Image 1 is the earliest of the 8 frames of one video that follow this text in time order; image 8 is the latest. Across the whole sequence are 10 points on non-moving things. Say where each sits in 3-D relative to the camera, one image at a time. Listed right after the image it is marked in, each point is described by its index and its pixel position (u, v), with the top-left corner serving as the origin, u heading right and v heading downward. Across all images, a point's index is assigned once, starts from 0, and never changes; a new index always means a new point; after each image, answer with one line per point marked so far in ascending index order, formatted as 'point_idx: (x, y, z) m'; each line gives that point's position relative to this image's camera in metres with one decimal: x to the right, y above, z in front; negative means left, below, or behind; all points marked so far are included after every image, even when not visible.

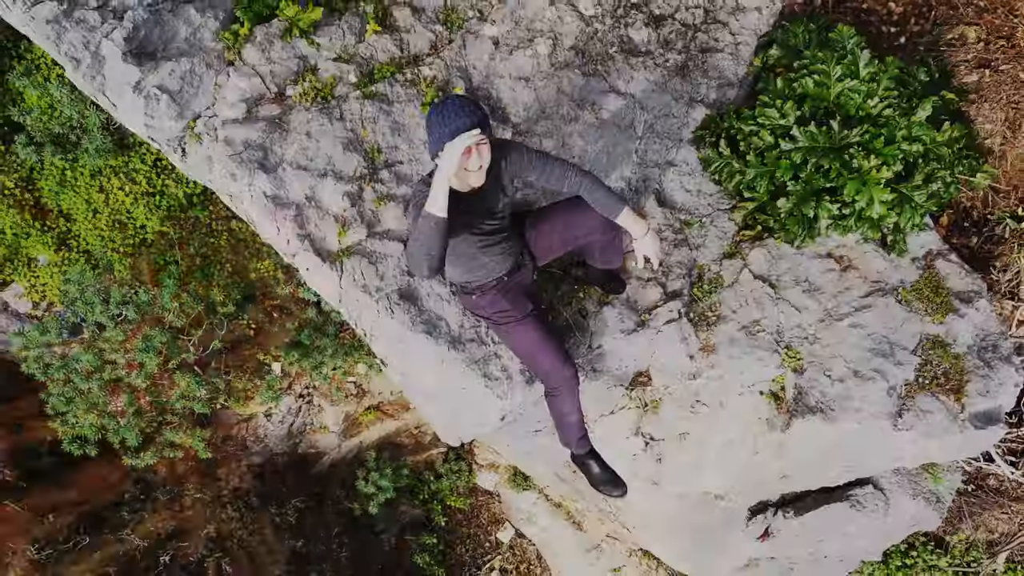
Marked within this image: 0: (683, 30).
0: (+0.8, +1.1, +3.7) m
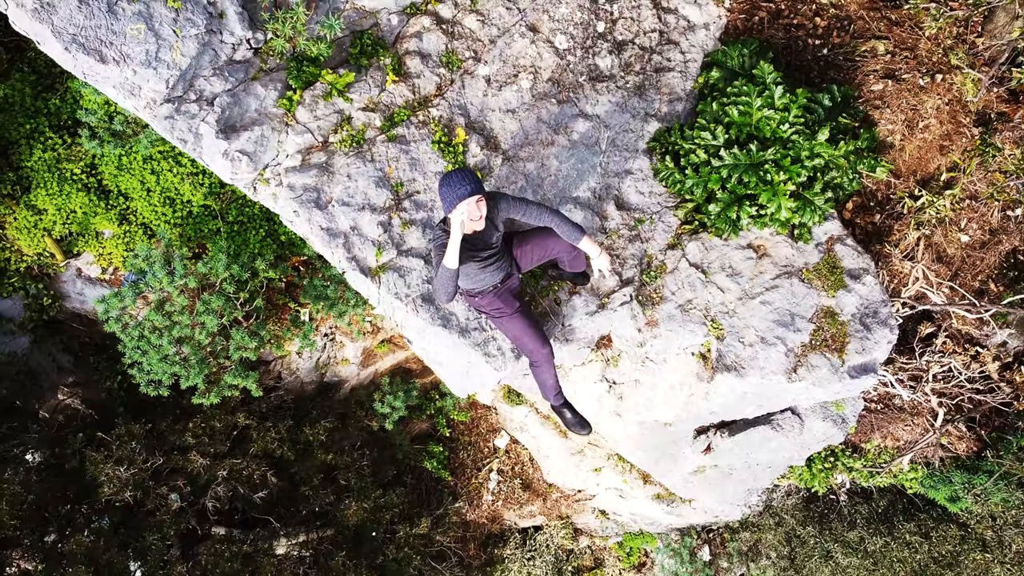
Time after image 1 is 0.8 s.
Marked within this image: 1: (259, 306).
0: (+0.7, +1.3, +4.5) m
1: (-1.7, -0.1, +5.7) m
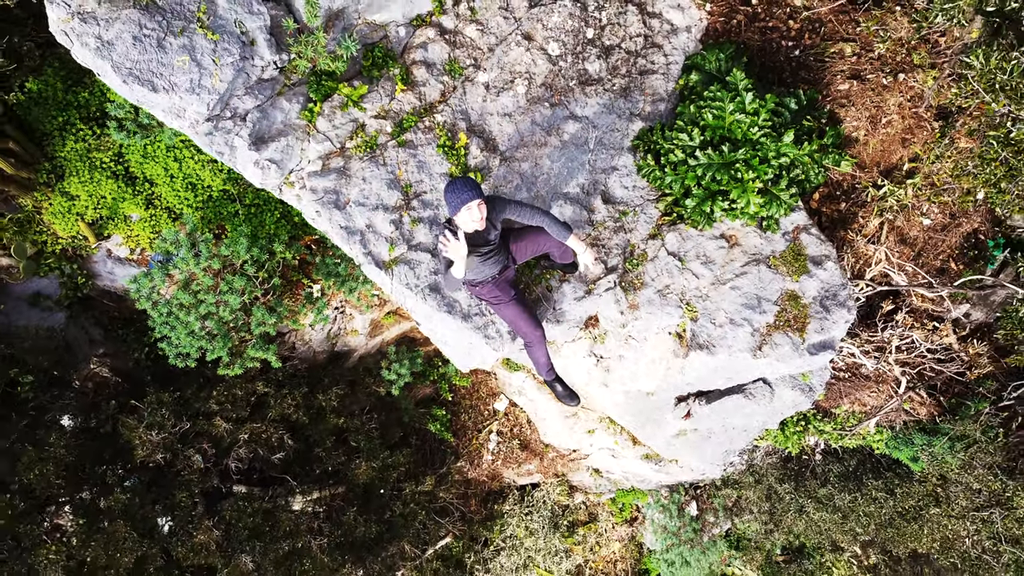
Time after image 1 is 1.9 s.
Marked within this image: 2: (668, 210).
0: (+0.7, +1.4, +4.9) m
1: (-1.7, 0.0, +6.2) m
2: (+0.9, +0.4, +4.7) m
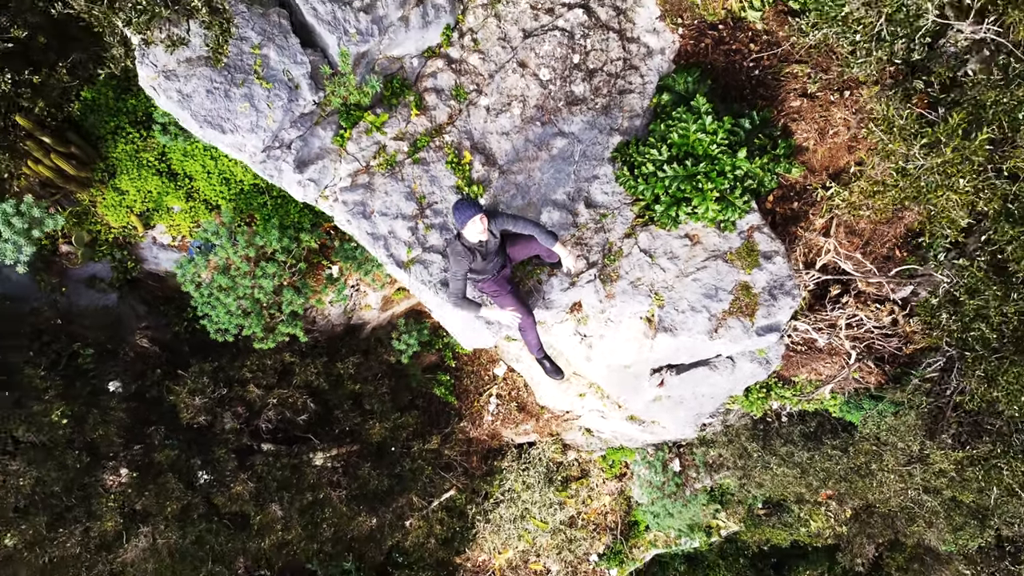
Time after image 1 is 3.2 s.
0: (+0.7, +1.4, +5.7) m
1: (-1.8, +0.2, +7.0) m
2: (+0.9, +0.5, +5.5) m
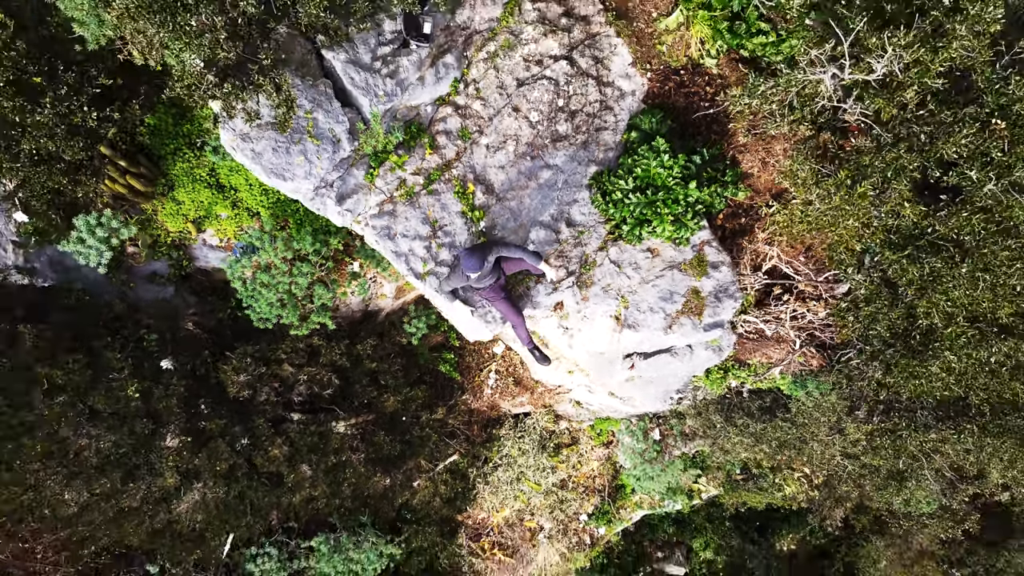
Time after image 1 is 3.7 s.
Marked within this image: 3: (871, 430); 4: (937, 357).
0: (+0.6, +1.4, +6.9) m
1: (-1.8, +0.2, +8.3) m
2: (+0.8, +0.5, +6.8) m
3: (+3.2, -1.3, +7.5) m
4: (+3.2, -0.5, +6.3) m
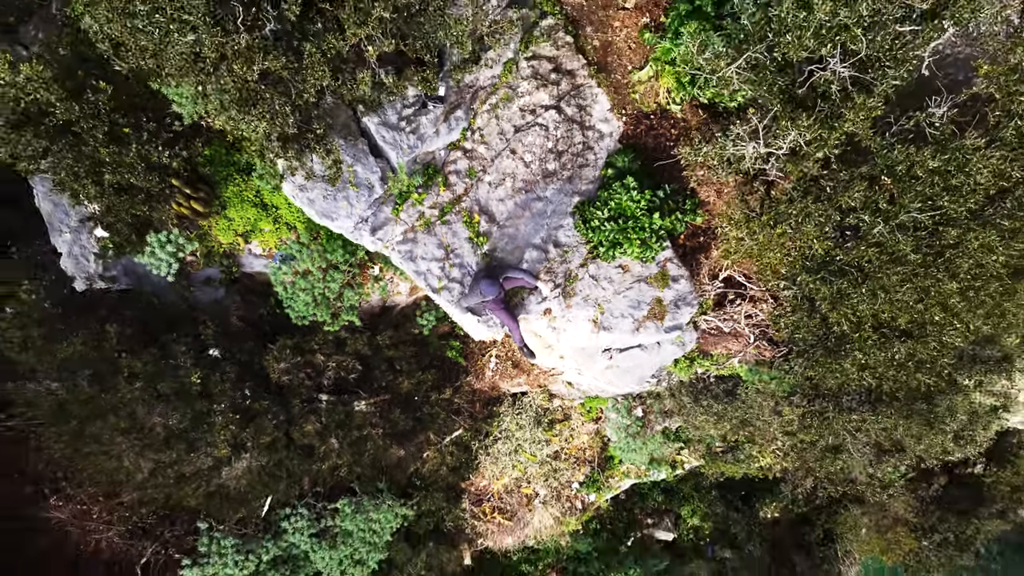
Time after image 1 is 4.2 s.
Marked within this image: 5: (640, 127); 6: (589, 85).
0: (+0.6, +1.3, +8.4) m
1: (-1.8, +0.2, +9.8) m
2: (+0.8, +0.4, +8.3) m
3: (+3.2, -1.4, +9.1) m
4: (+3.2, -0.6, +7.8) m
5: (+1.3, +1.6, +8.6) m
6: (+0.8, +2.1, +8.4) m
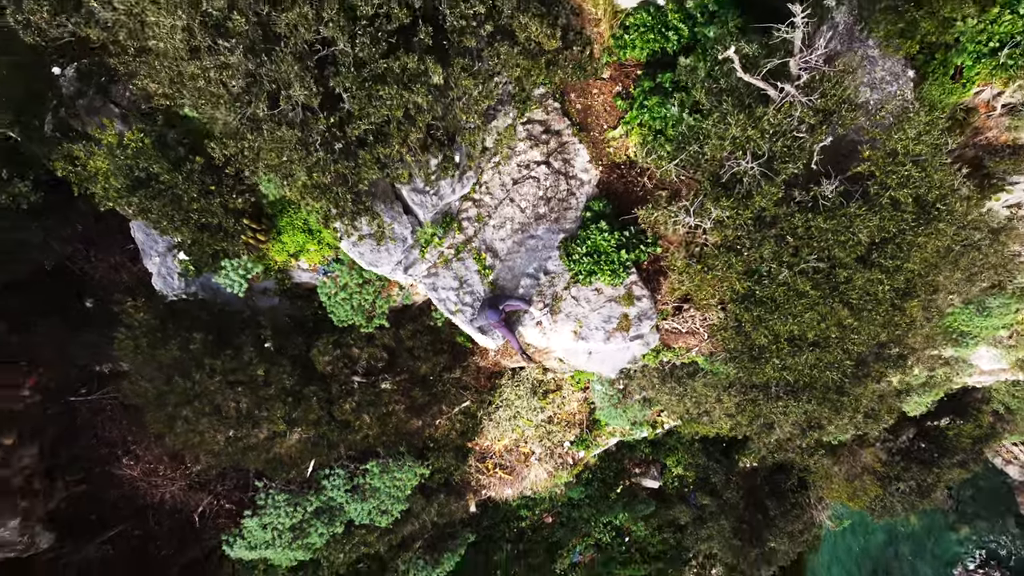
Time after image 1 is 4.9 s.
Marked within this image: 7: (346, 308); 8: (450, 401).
0: (+0.6, +1.1, +10.6) m
1: (-1.8, 0.0, +12.1) m
2: (+0.8, +0.2, +10.6) m
3: (+3.2, -1.5, +11.5) m
4: (+3.1, -0.9, +10.2) m
5: (+1.3, +1.4, +10.8) m
6: (+0.8, +1.8, +10.6) m
7: (-2.4, -0.2, +11.9) m
8: (-1.0, -1.8, +13.4) m
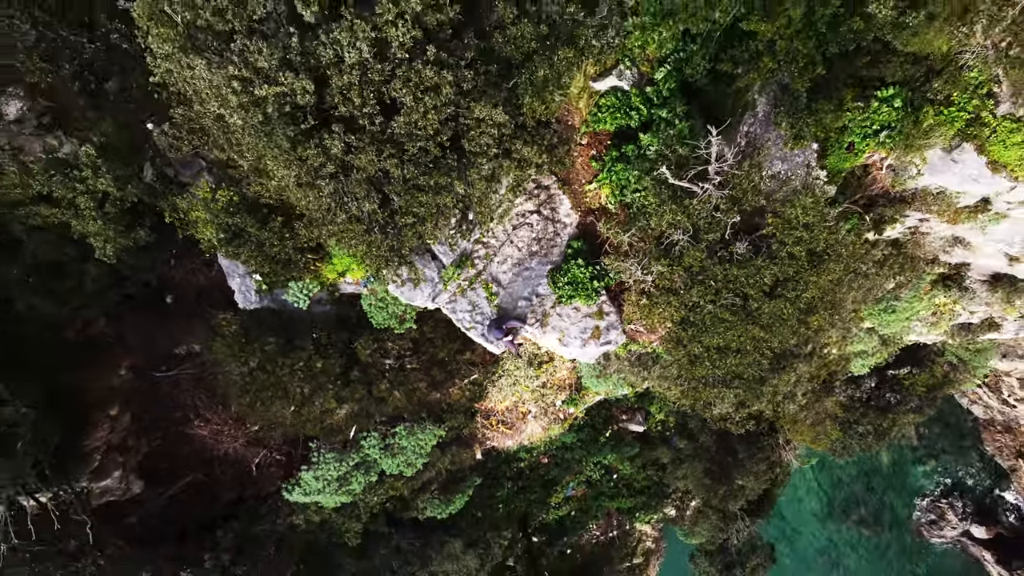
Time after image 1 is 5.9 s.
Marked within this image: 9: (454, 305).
0: (+0.6, +0.8, +14.0) m
1: (-1.8, -0.2, +15.6) m
2: (+0.8, -0.2, +14.0) m
3: (+3.2, -1.8, +15.1) m
4: (+3.1, -1.2, +13.7) m
5: (+1.3, +1.1, +14.2) m
6: (+0.8, +1.5, +13.9) m
7: (-2.4, -0.5, +15.4) m
8: (-1.0, -1.9, +17.0) m
9: (-1.0, -0.2, +13.6) m
